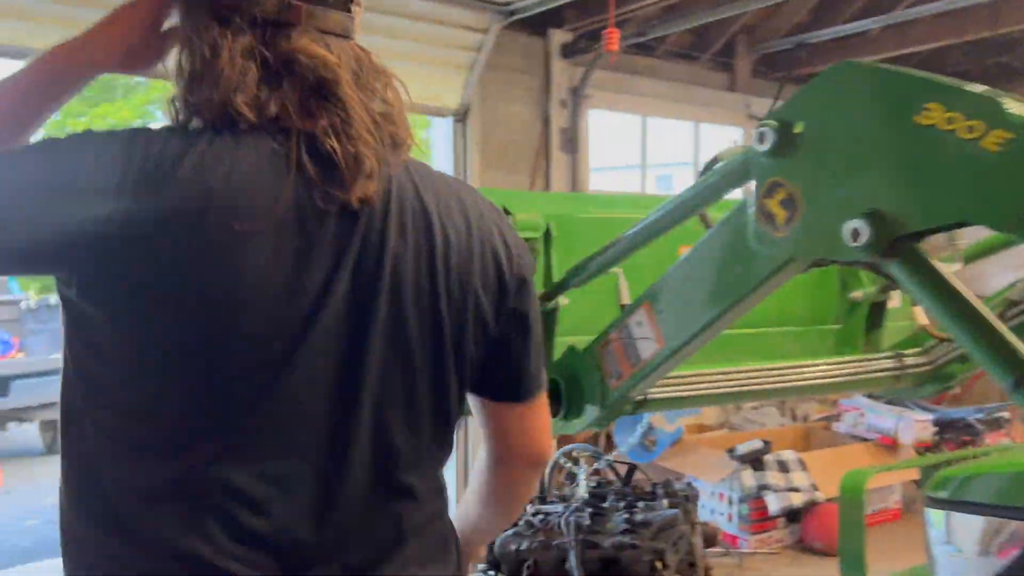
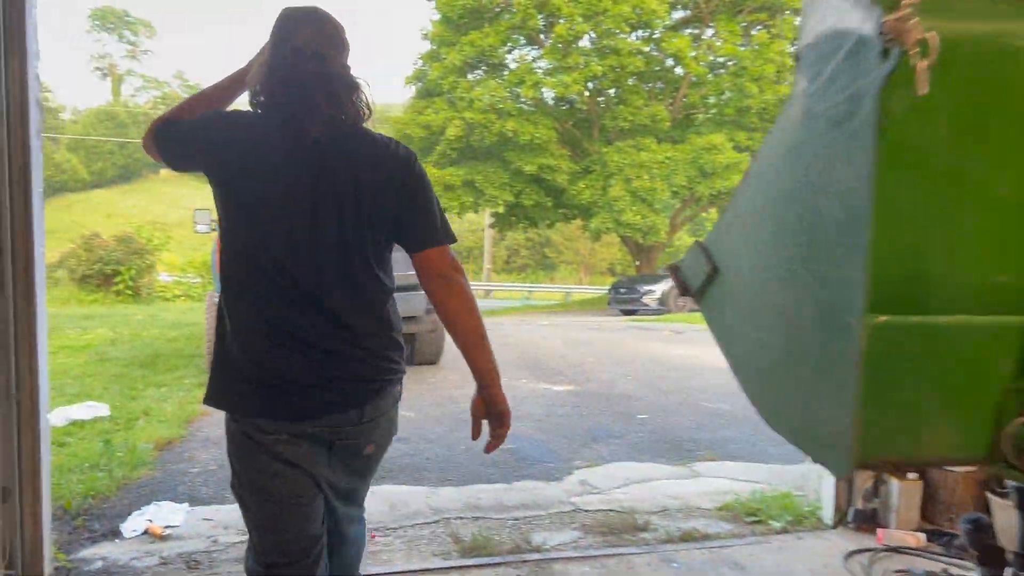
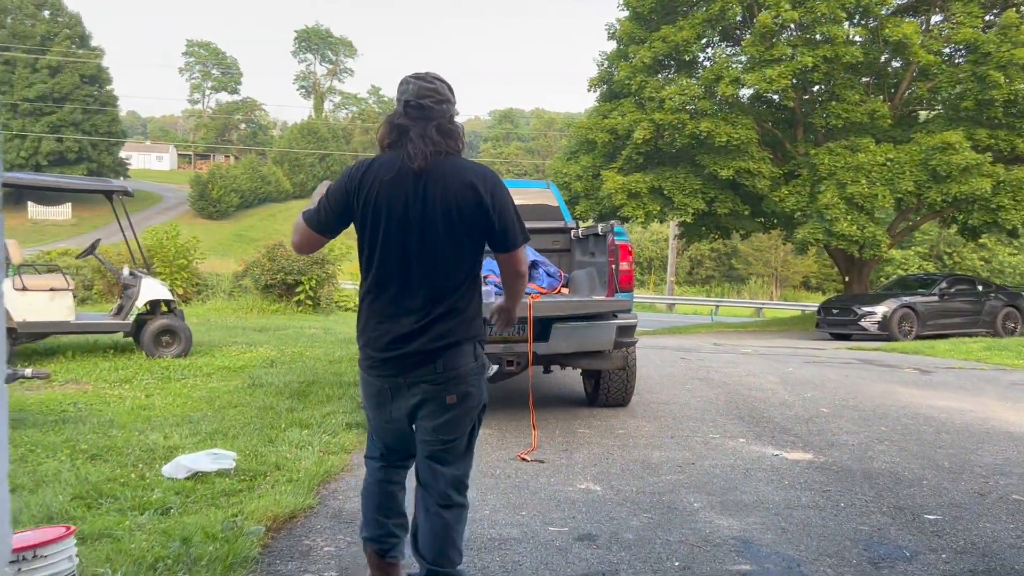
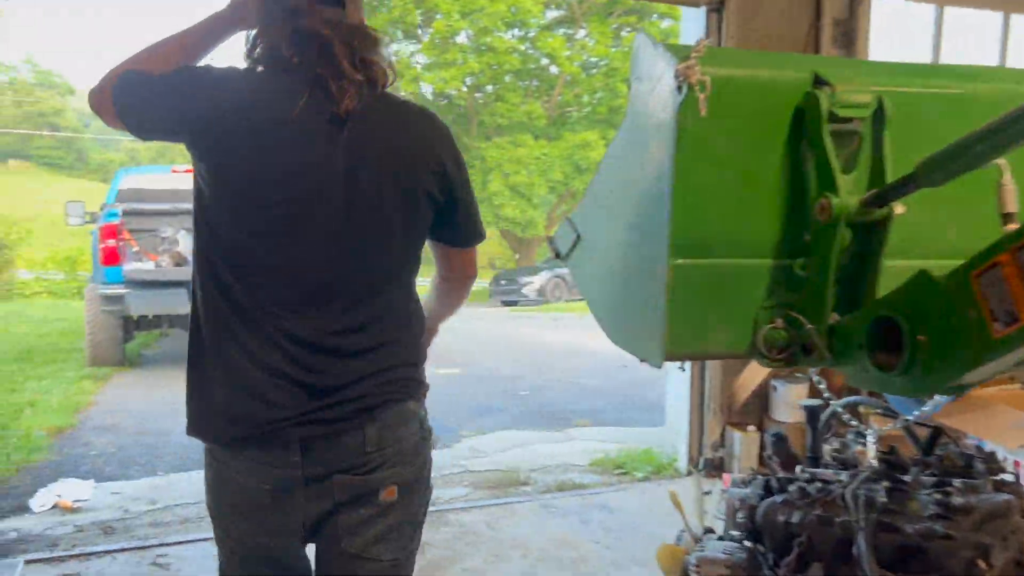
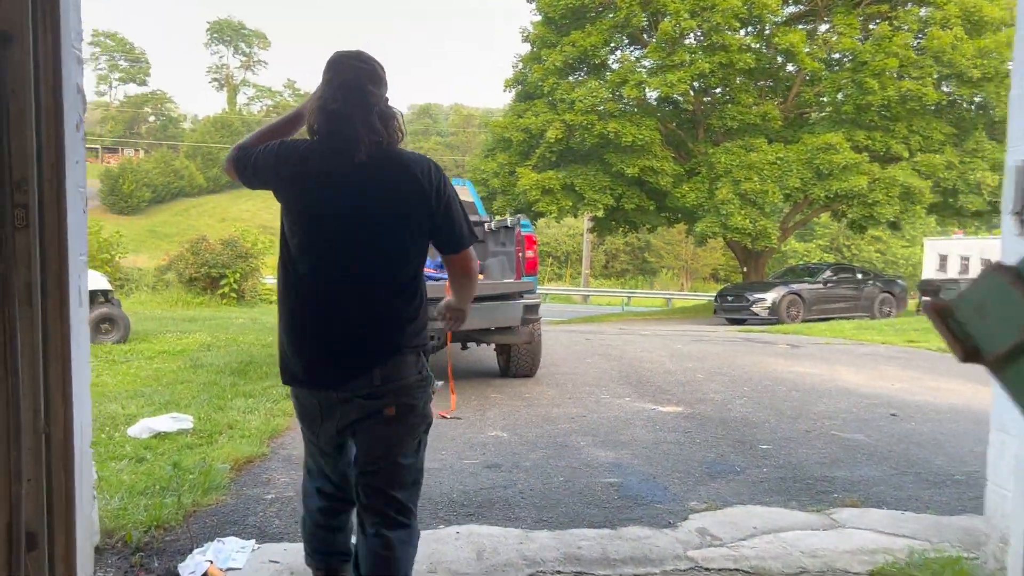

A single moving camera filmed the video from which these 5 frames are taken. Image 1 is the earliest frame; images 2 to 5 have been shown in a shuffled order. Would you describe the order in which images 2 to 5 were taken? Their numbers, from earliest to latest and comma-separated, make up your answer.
4, 2, 5, 3
